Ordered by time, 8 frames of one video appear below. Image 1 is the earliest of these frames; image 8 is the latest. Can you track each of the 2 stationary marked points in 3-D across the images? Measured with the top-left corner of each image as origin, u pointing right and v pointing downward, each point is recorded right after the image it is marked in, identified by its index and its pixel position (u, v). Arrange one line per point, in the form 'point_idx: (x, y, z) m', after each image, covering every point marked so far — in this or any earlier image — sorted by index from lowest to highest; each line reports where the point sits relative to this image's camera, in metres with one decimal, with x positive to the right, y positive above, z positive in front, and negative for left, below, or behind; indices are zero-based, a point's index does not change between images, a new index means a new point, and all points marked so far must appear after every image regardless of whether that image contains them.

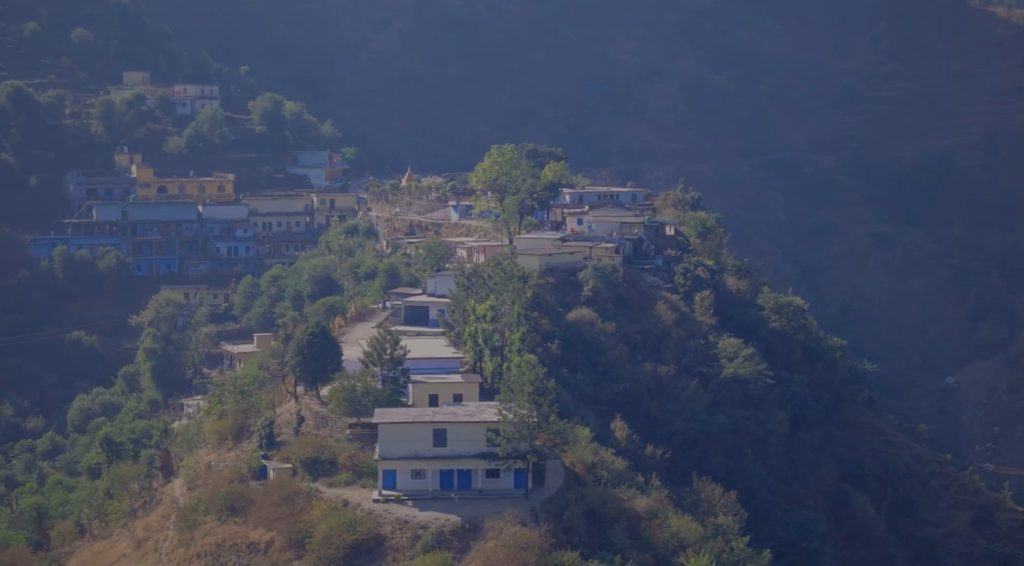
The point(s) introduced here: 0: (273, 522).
0: (-2.9, -3.0, +19.0) m
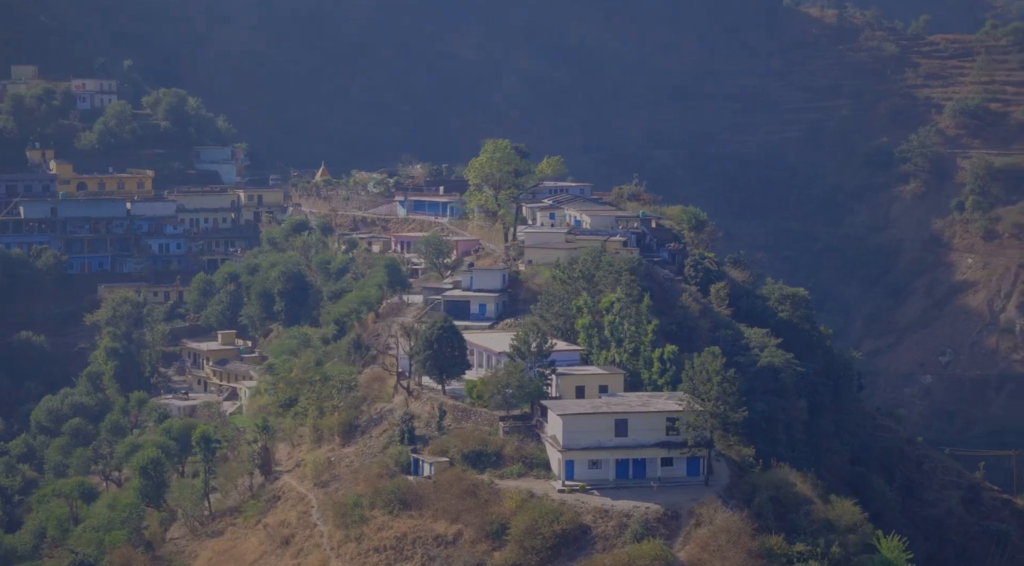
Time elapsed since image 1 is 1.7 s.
0: (-0.6, -3.0, +19.1) m
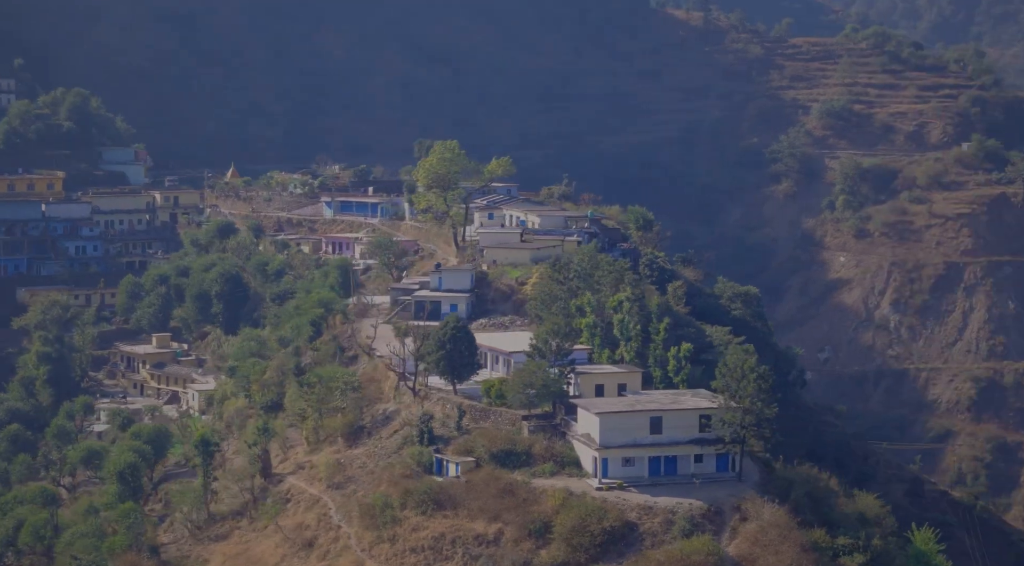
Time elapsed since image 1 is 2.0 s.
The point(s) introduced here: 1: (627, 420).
0: (-0.1, -3.0, +19.2) m
1: (+1.6, -1.8, +19.6) m
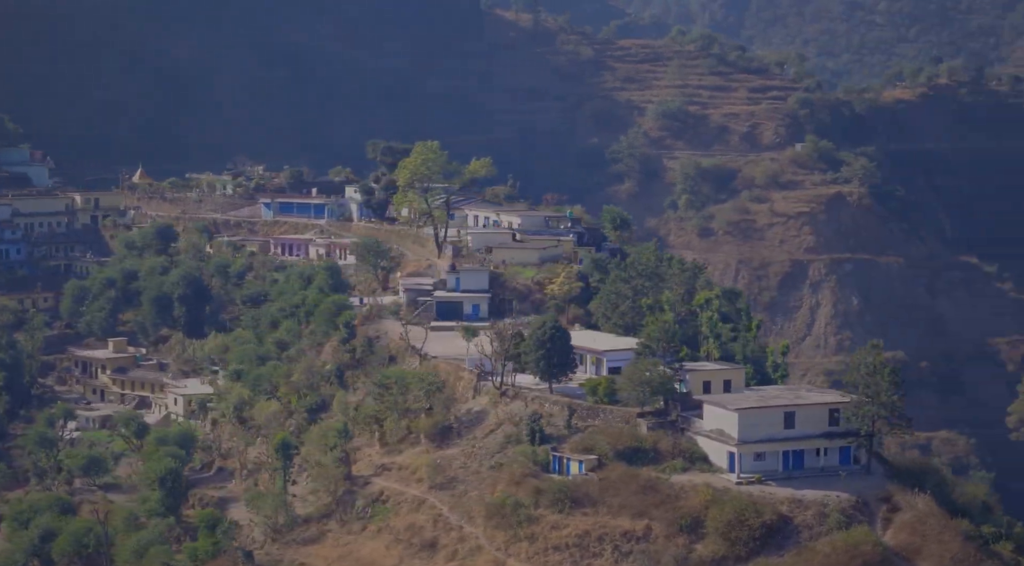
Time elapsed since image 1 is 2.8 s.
0: (+1.8, -3.0, +19.5) m
1: (+3.4, -1.8, +20.0) m
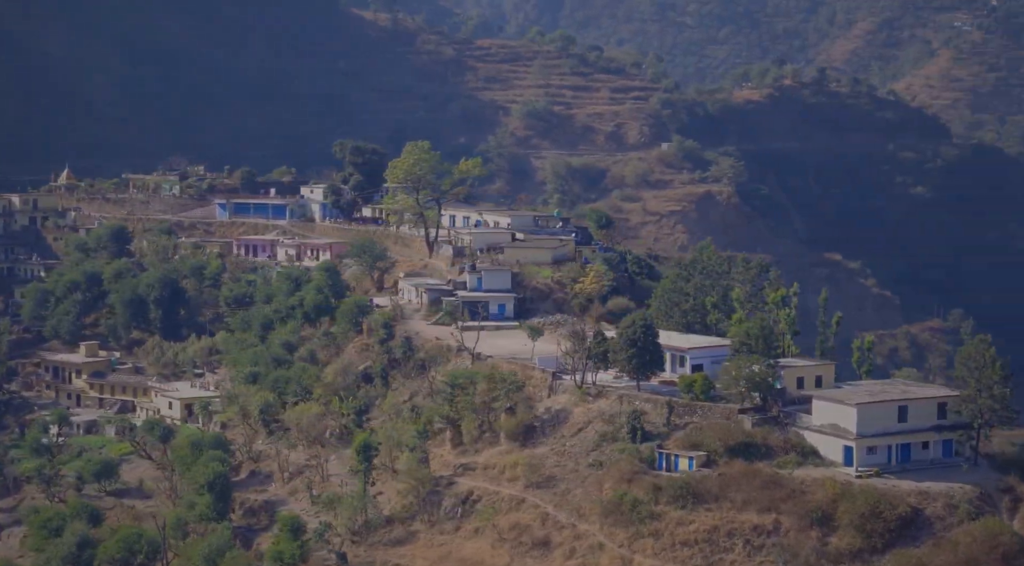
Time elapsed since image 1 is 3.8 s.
0: (+3.5, -2.9, +19.7) m
1: (+5.0, -1.7, +20.4) m
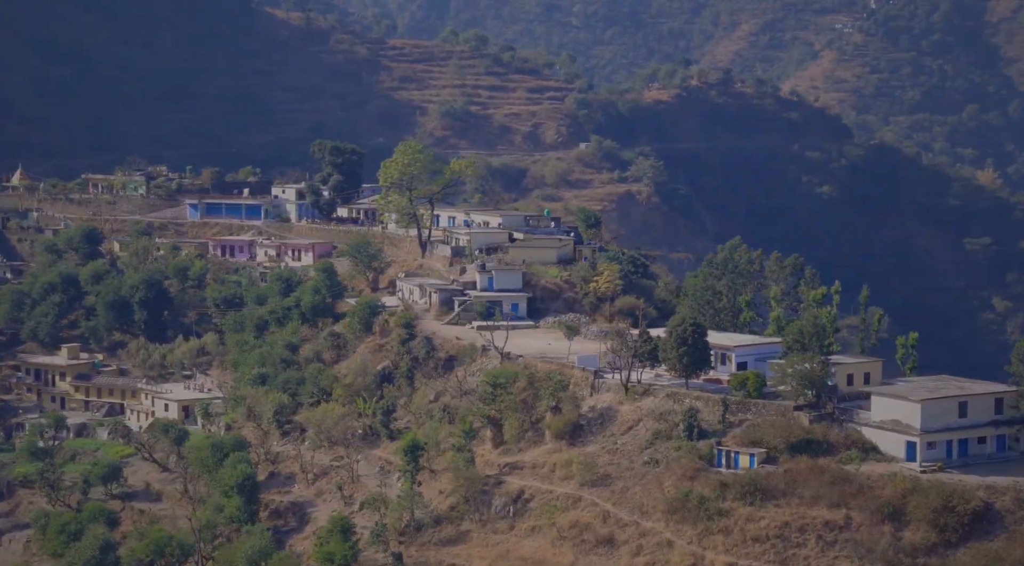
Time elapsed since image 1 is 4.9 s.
0: (+4.4, -2.9, +19.9) m
1: (+5.9, -1.7, +20.7) m
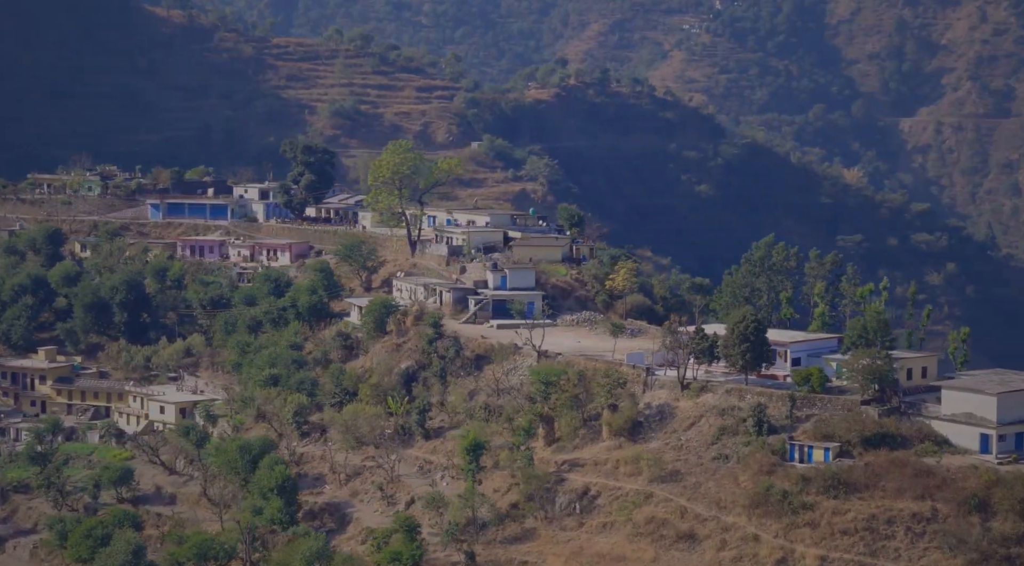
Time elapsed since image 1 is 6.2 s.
0: (+5.6, -2.8, +20.3) m
1: (+7.1, -1.6, +21.1) m
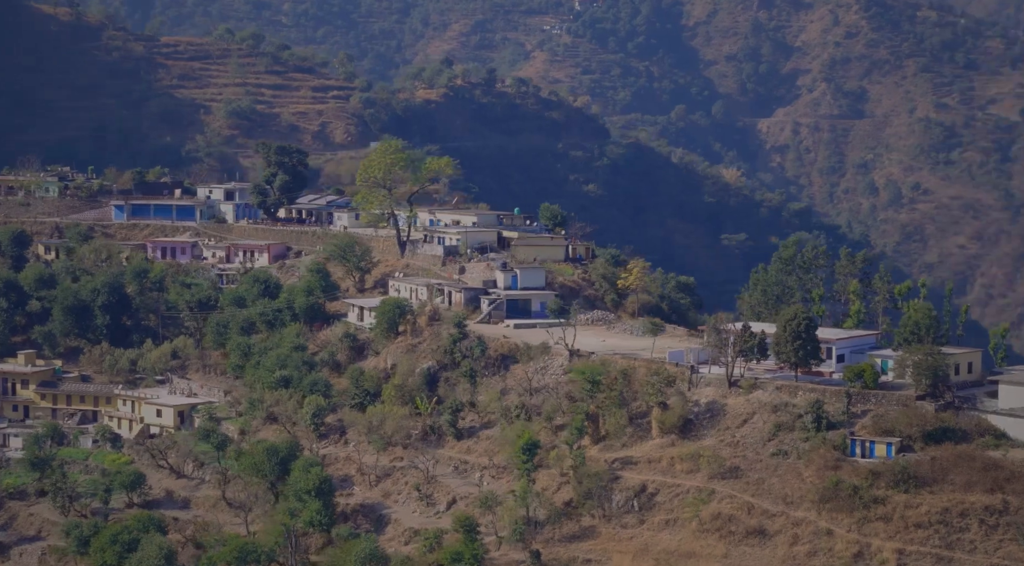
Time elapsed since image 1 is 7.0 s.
0: (+6.7, -2.8, +20.7) m
1: (+8.1, -1.6, +21.6) m
